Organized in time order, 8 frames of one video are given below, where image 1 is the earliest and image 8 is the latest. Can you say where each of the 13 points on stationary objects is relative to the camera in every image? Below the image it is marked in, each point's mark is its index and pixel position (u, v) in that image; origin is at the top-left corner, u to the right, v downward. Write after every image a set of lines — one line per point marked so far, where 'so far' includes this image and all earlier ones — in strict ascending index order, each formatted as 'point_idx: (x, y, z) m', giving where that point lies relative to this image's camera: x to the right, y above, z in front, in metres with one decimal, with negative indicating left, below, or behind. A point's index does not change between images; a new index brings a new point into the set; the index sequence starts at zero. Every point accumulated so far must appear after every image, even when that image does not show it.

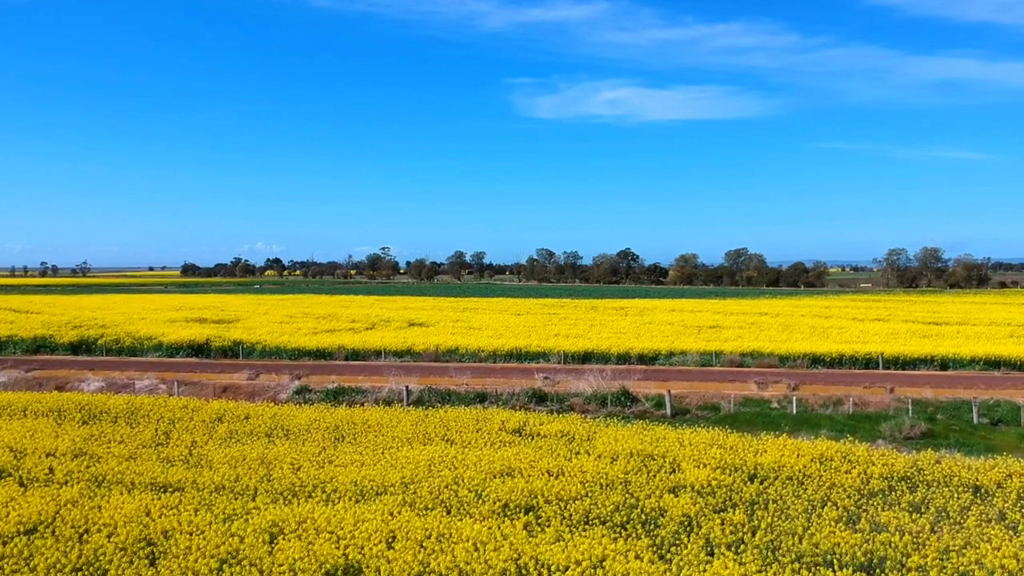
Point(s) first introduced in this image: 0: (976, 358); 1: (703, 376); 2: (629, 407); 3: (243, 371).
0: (+22.5, -3.4, +19.4) m
1: (+8.1, -3.8, +17.1) m
2: (+4.2, -4.4, +14.6) m
3: (-12.4, -3.8, +18.3) m
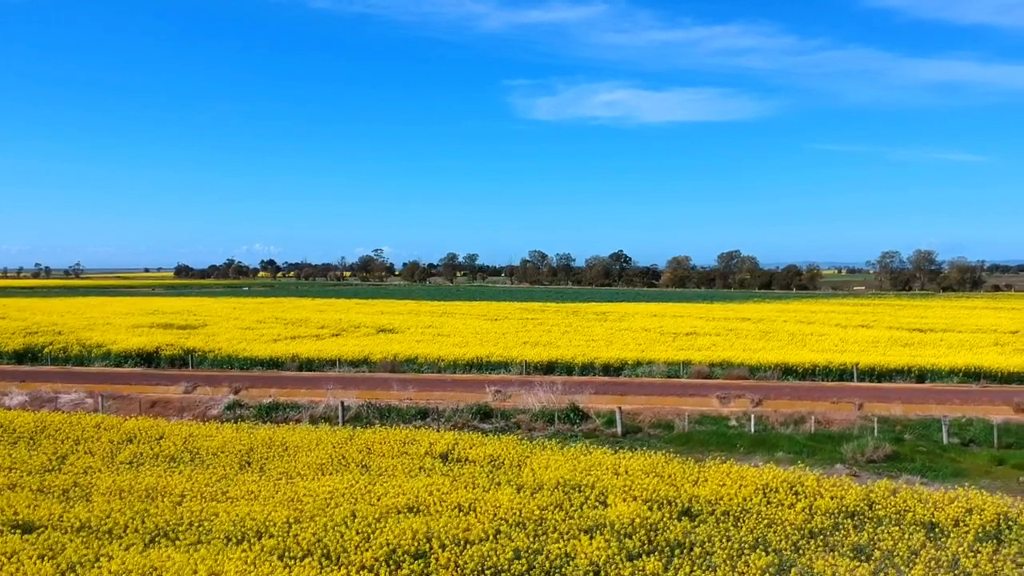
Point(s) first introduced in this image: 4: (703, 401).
0: (+20.5, -3.8, +18.5) m
1: (+6.1, -4.1, +16.2) m
2: (+2.2, -4.7, +13.6) m
3: (-14.4, -4.1, +17.4) m
4: (+7.2, -4.3, +15.1) m
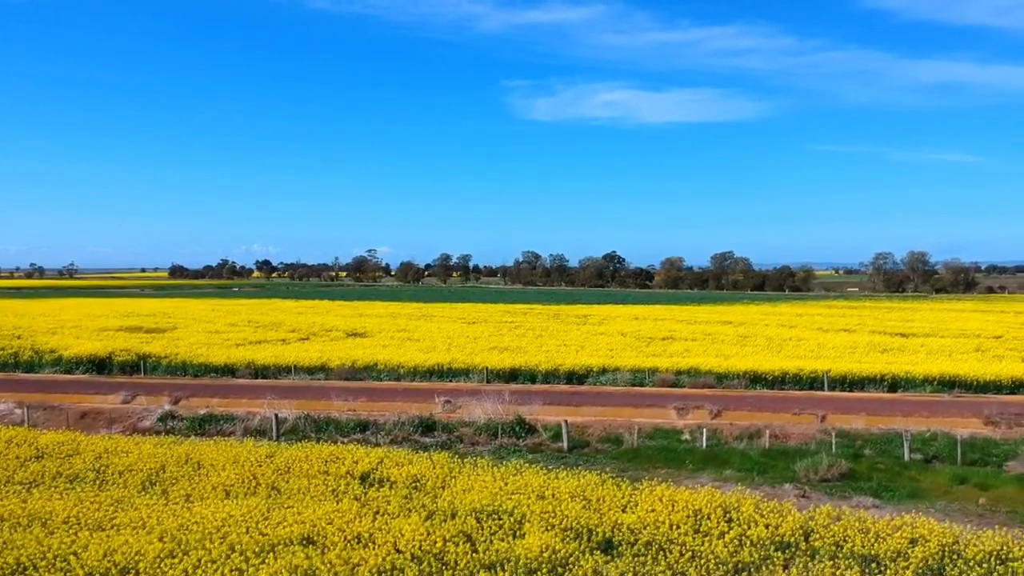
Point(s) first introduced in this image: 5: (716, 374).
0: (+18.6, -4.0, +17.8) m
1: (+4.2, -4.3, +15.5) m
2: (+0.3, -4.9, +12.9) m
3: (-16.3, -4.3, +16.6) m
4: (+5.3, -4.5, +14.4) m
5: (+9.5, -4.1, +18.7) m
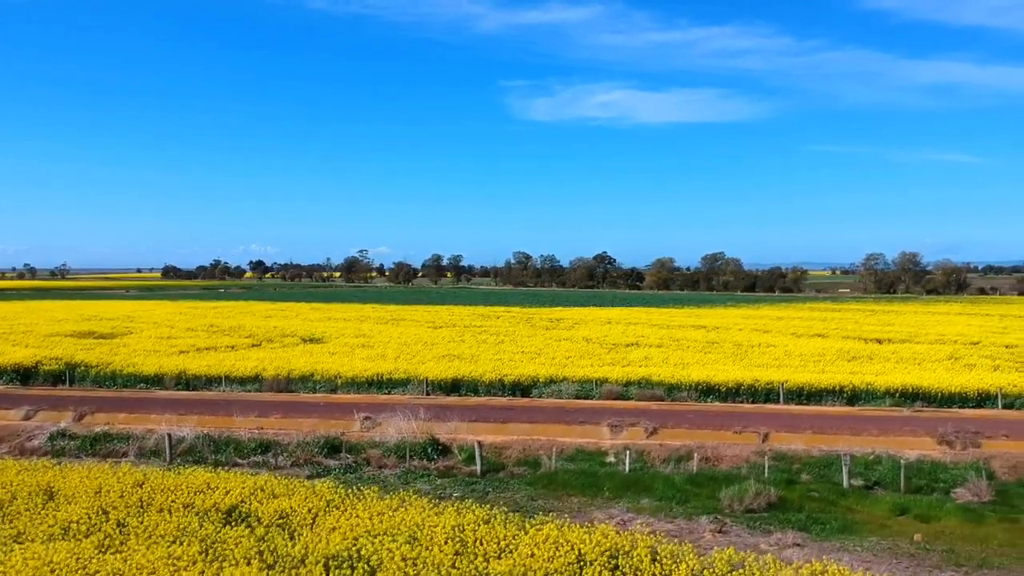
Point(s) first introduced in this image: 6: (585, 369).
0: (+15.9, -4.3, +16.8) m
1: (+1.5, -4.6, +14.4) m
2: (-2.3, -5.2, +11.9) m
3: (-19.0, -4.6, +15.6) m
4: (+2.7, -4.8, +13.3) m
5: (+6.9, -4.3, +17.6) m
6: (+3.6, -4.0, +19.8) m
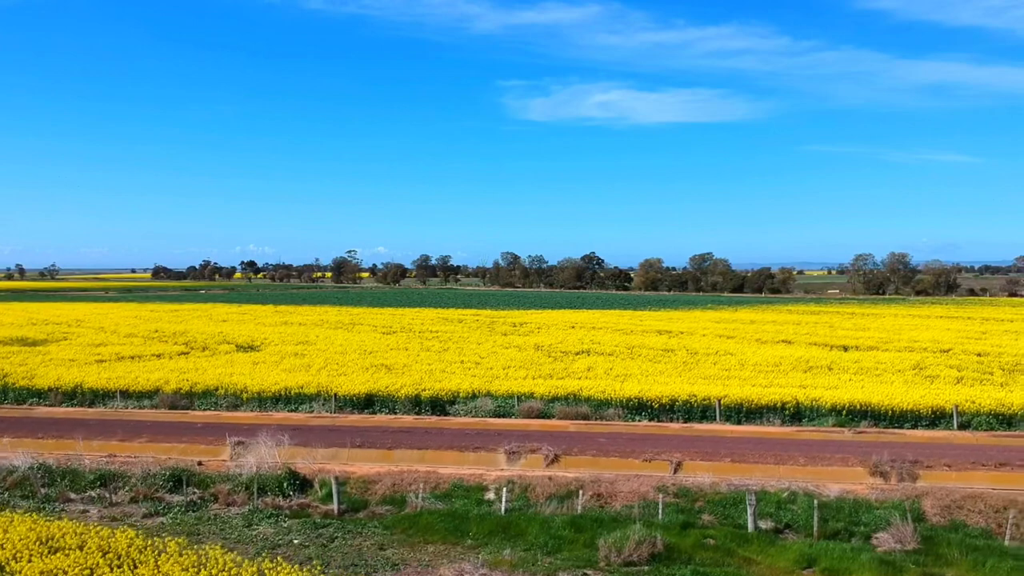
0: (+12.4, -4.6, +15.3) m
1: (-2.0, -4.9, +12.9) m
2: (-5.8, -5.5, +10.3) m
3: (-22.5, -4.9, +14.0) m
4: (-0.8, -5.1, +11.8) m
5: (+3.4, -4.6, +16.1) m
6: (+0.1, -4.3, +18.2) m
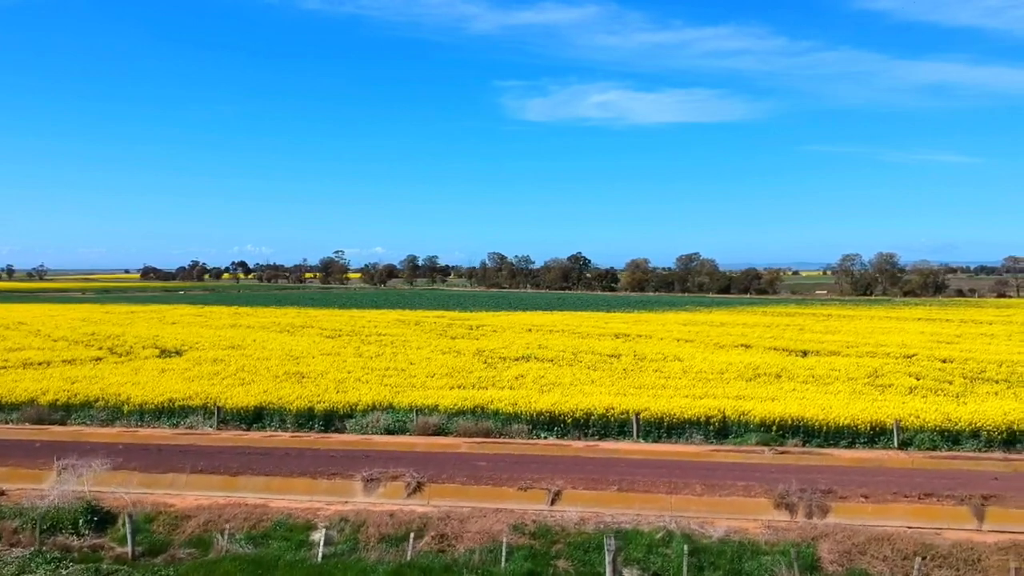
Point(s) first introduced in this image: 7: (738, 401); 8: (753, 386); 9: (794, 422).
0: (+8.7, -4.6, +13.8) m
1: (-5.6, -4.9, +11.3) m
2: (-9.5, -5.5, +8.8) m
3: (-26.1, -5.0, +12.4) m
4: (-4.5, -5.1, +10.3) m
5: (-0.3, -4.7, +14.6) m
6: (-3.6, -4.4, +16.7) m
7: (+8.8, -4.4, +15.5) m
8: (+10.6, -4.3, +17.5) m
9: (+9.7, -4.6, +13.7) m
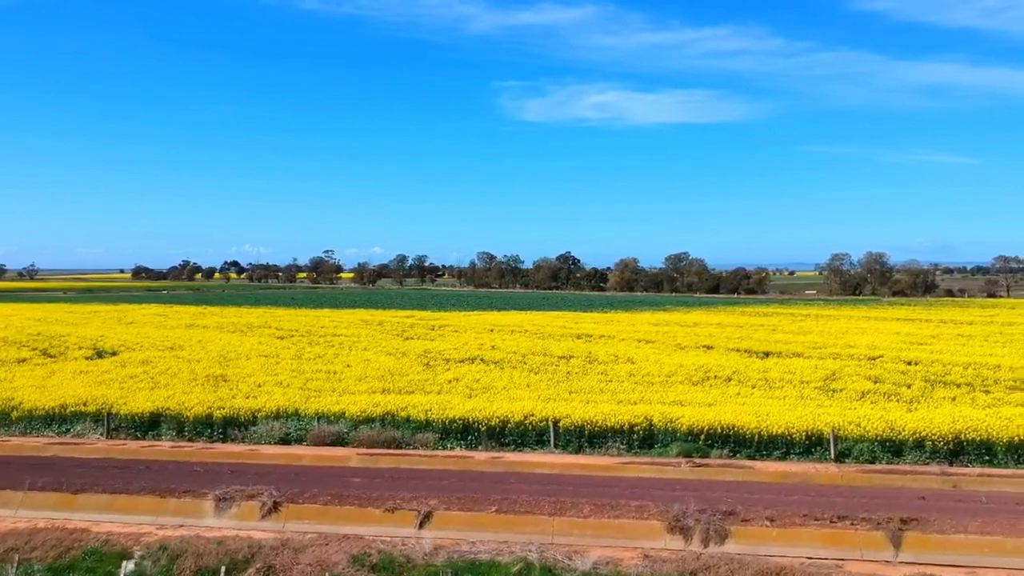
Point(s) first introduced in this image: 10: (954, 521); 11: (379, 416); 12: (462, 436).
0: (+5.8, -4.5, +12.6) m
1: (-8.6, -4.8, +10.2) m
2: (-12.4, -5.4, +7.6) m
3: (-29.1, -4.8, +11.2) m
4: (-7.5, -5.0, +9.1) m
5: (-3.3, -4.6, +13.4) m
6: (-6.5, -4.3, +15.5) m
7: (+5.8, -4.3, +14.4) m
8: (+7.6, -4.2, +16.4) m
9: (+6.7, -4.5, +12.5) m
10: (+9.2, -4.9, +8.3) m
11: (-4.6, -4.4, +13.8) m
12: (-1.6, -4.9, +13.1) m
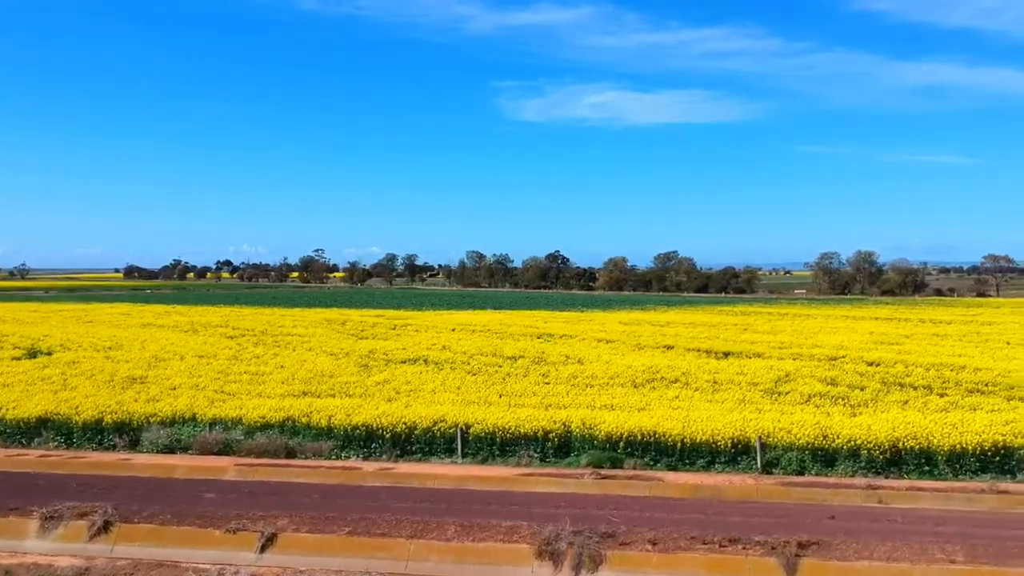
0: (+2.9, -4.4, +11.6) m
1: (-11.4, -4.7, +9.2) m
2: (-15.3, -5.3, +6.6) m
3: (-31.9, -4.7, +10.2) m
4: (-10.3, -4.9, +8.1) m
5: (-6.1, -4.4, +12.4) m
6: (-9.4, -4.1, +14.5) m
7: (+3.0, -4.1, +13.4) m
8: (+4.8, -4.1, +15.4) m
9: (+3.9, -4.4, +11.5) m
10: (+6.4, -4.7, +7.4) m
11: (-7.4, -4.3, +12.8) m
12: (-4.4, -4.7, +12.1) m
